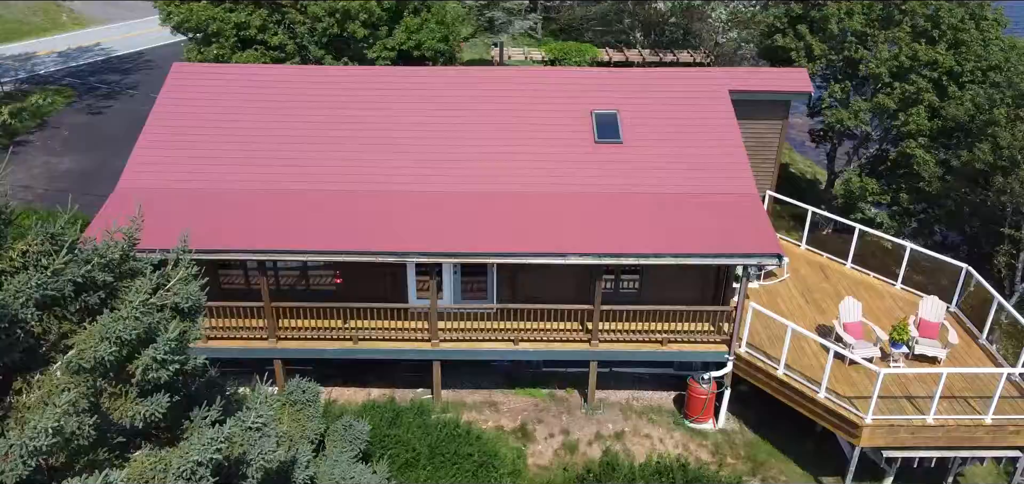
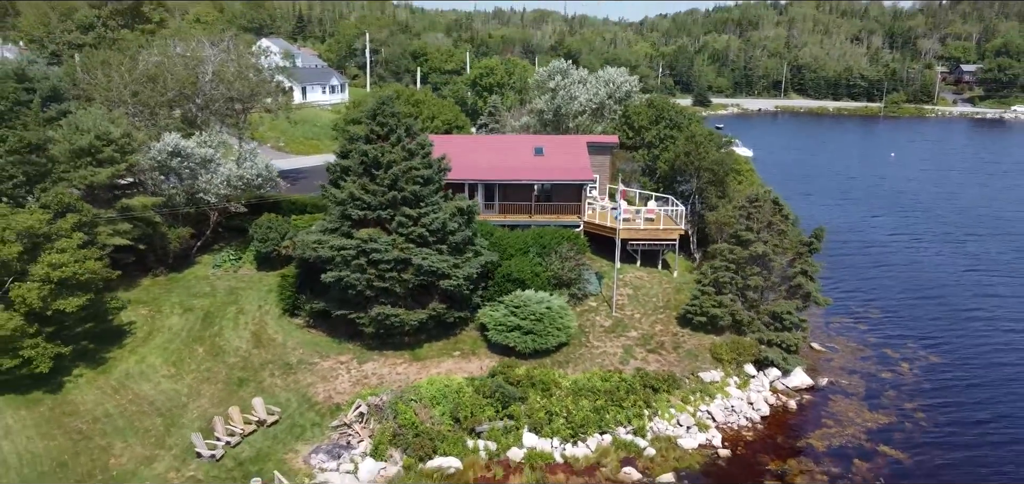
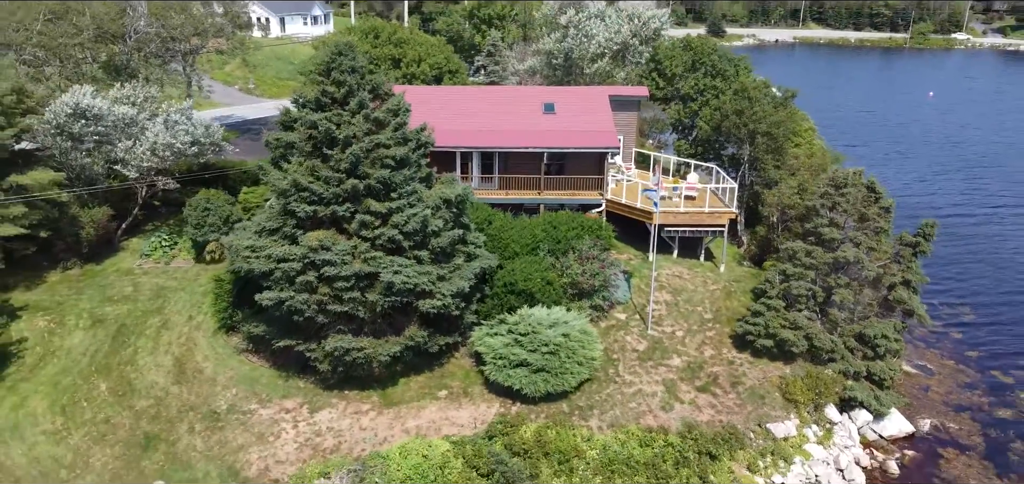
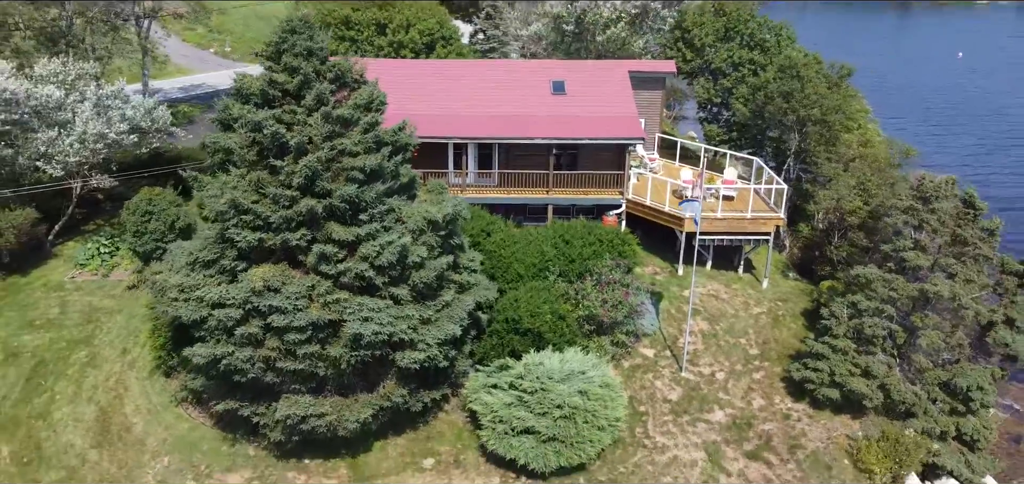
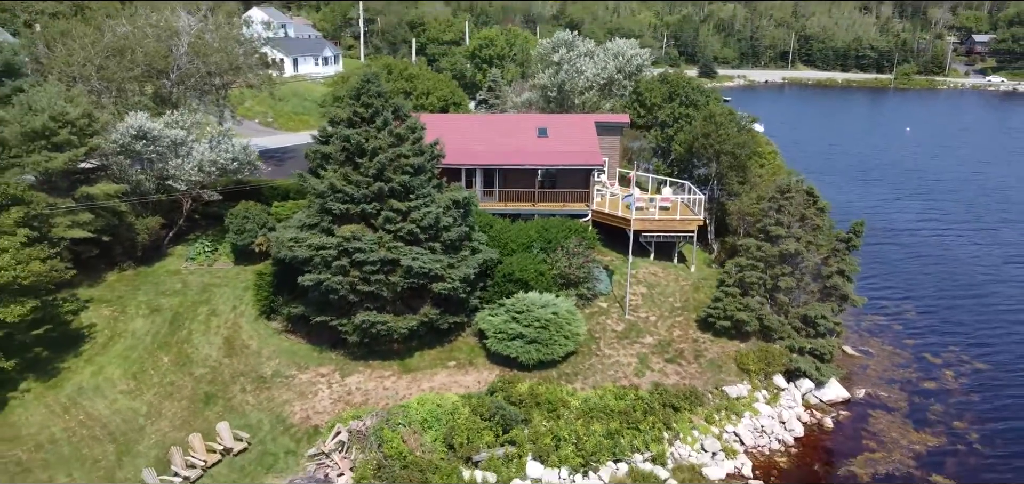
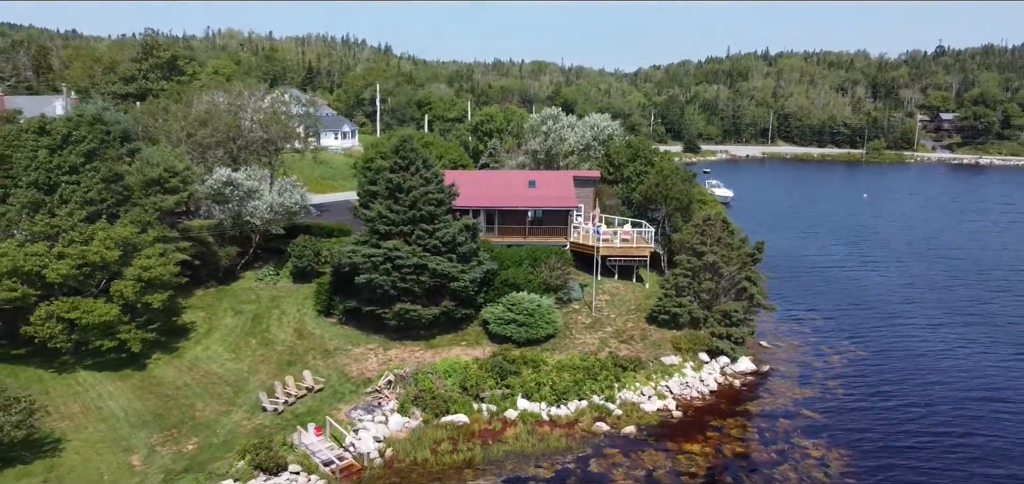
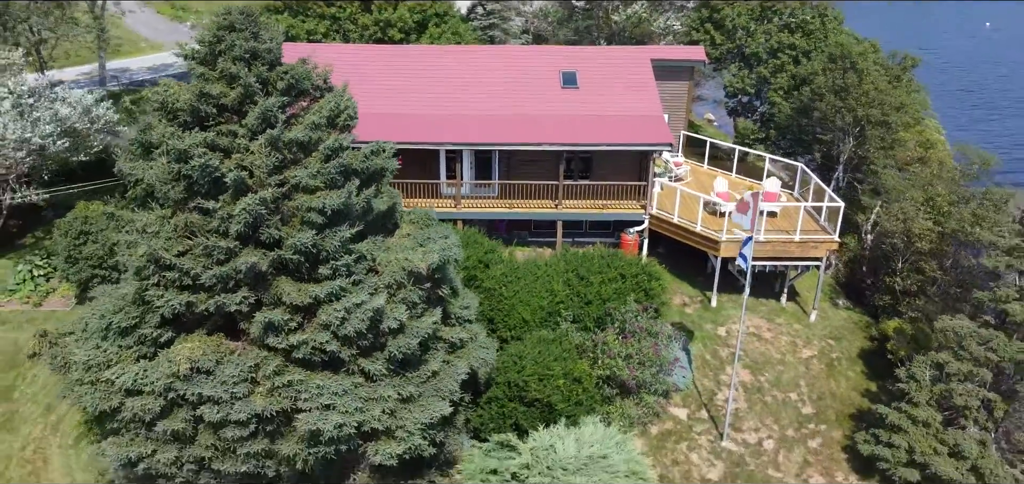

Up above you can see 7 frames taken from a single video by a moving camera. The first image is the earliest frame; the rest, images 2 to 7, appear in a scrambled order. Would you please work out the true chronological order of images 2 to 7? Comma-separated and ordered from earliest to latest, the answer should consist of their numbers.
7, 4, 3, 5, 2, 6
